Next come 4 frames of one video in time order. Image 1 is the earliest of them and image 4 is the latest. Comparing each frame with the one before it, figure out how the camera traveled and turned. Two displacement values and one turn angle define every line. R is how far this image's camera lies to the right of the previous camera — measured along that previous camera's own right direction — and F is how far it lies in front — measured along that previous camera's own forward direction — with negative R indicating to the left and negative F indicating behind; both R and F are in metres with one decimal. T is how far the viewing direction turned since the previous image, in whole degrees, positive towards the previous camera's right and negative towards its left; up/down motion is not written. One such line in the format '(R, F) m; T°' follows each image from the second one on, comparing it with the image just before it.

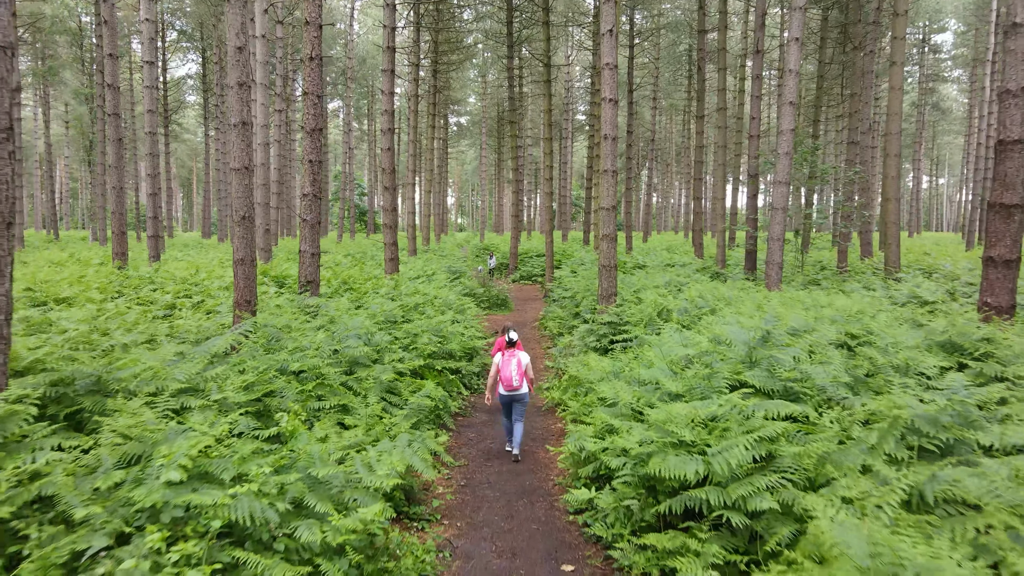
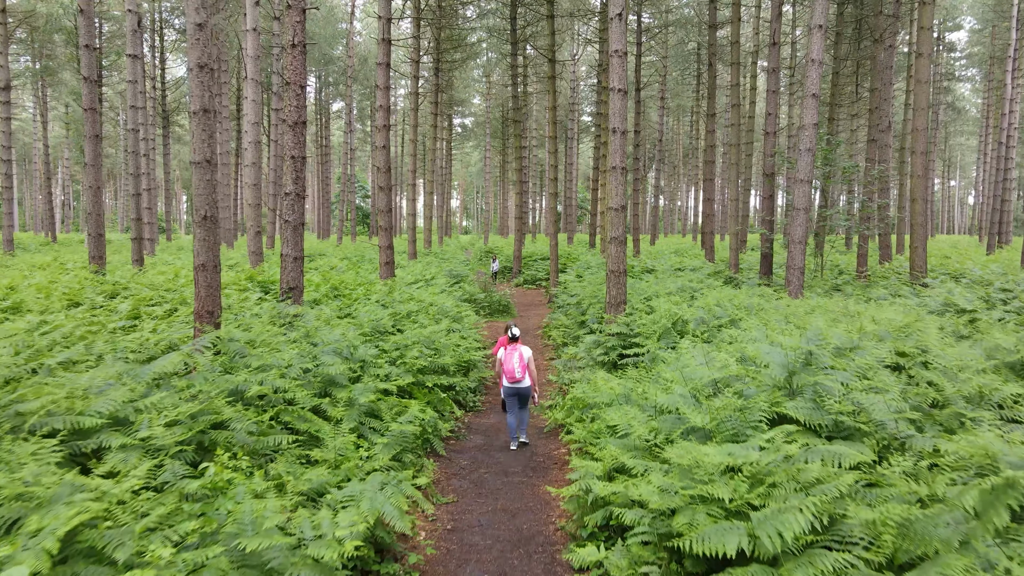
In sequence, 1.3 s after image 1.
(+0.1, +0.8) m; 0°
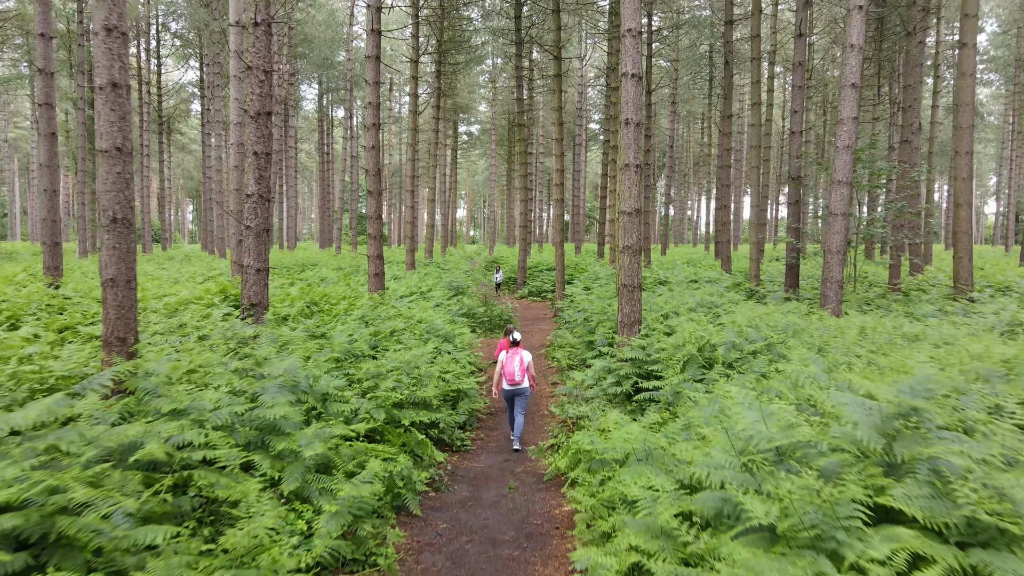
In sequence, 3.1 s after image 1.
(+0.1, +1.3) m; -1°
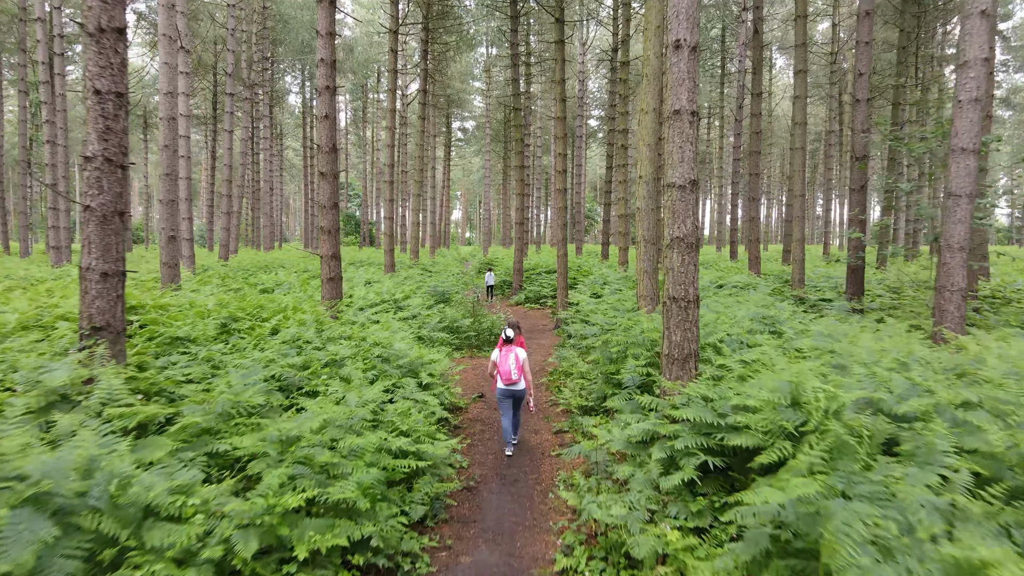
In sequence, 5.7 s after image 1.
(+0.1, +2.8) m; 0°
